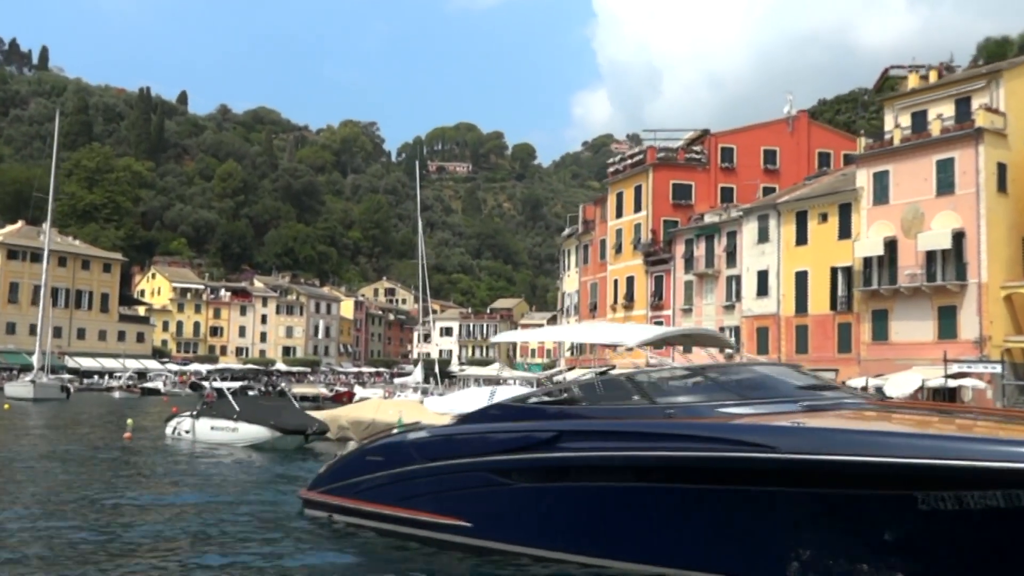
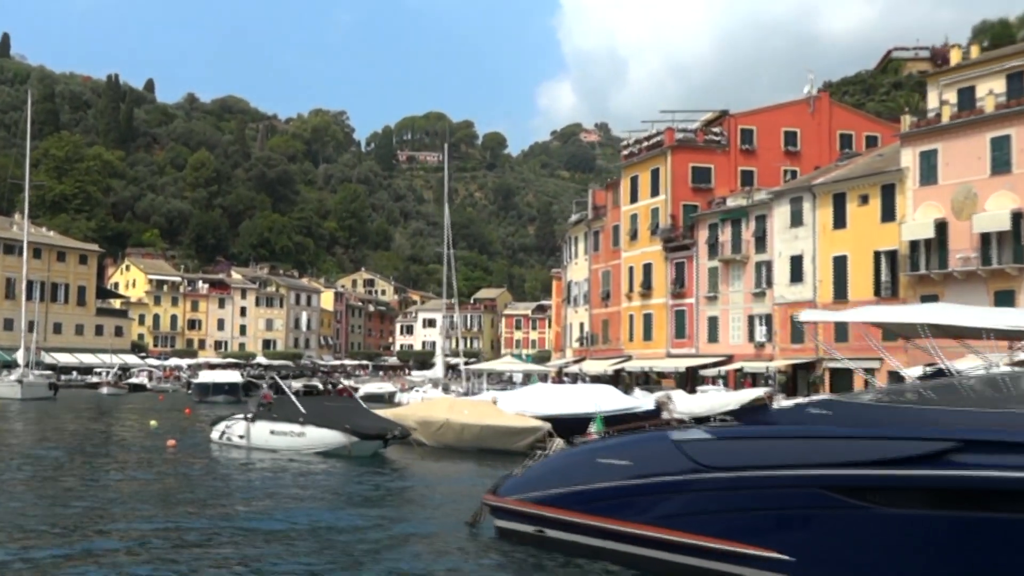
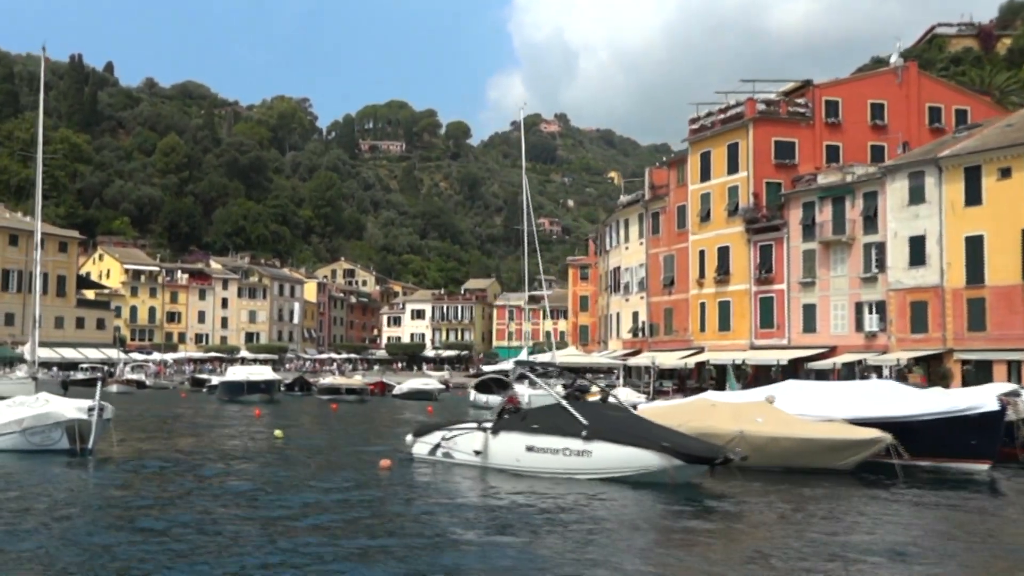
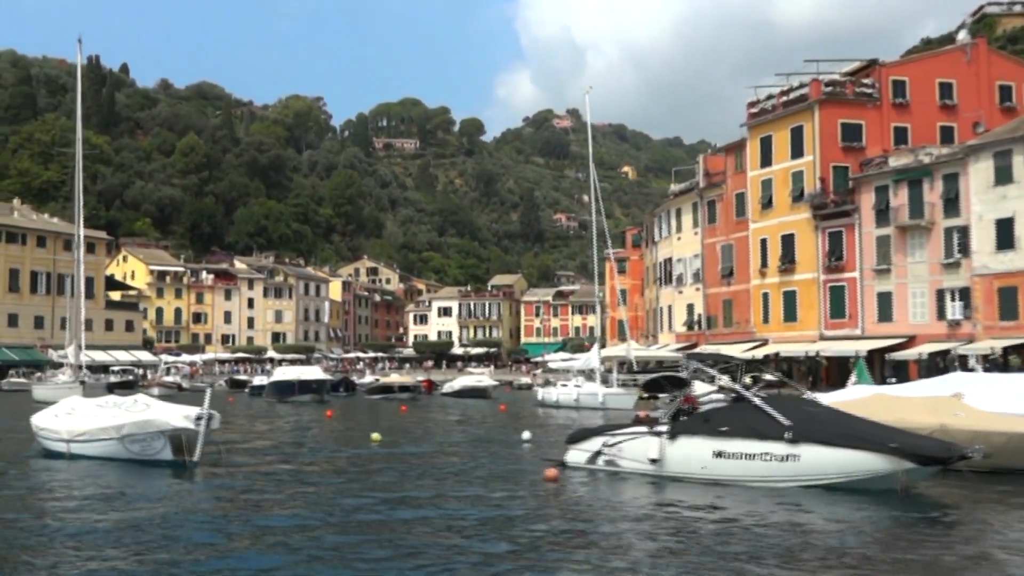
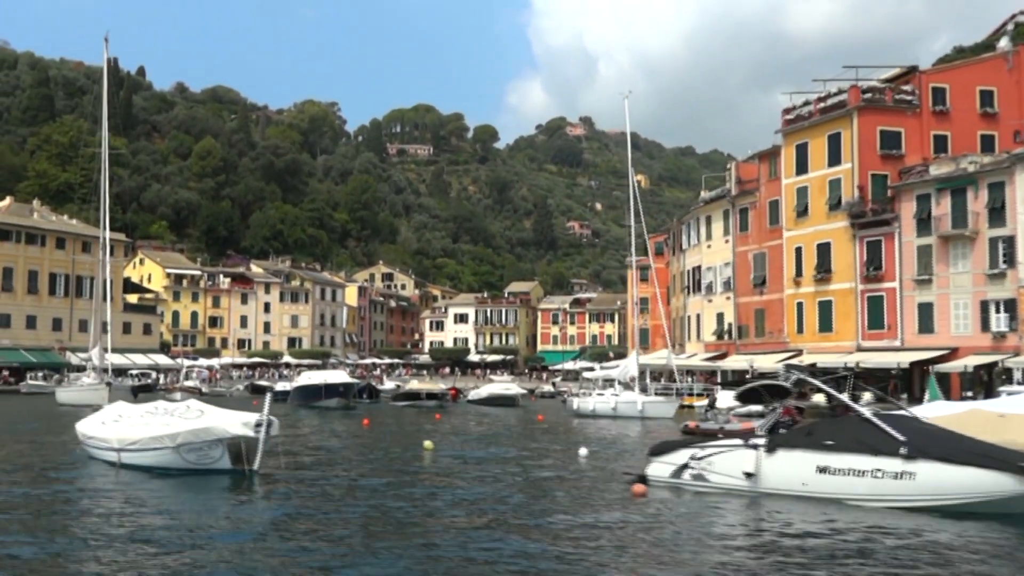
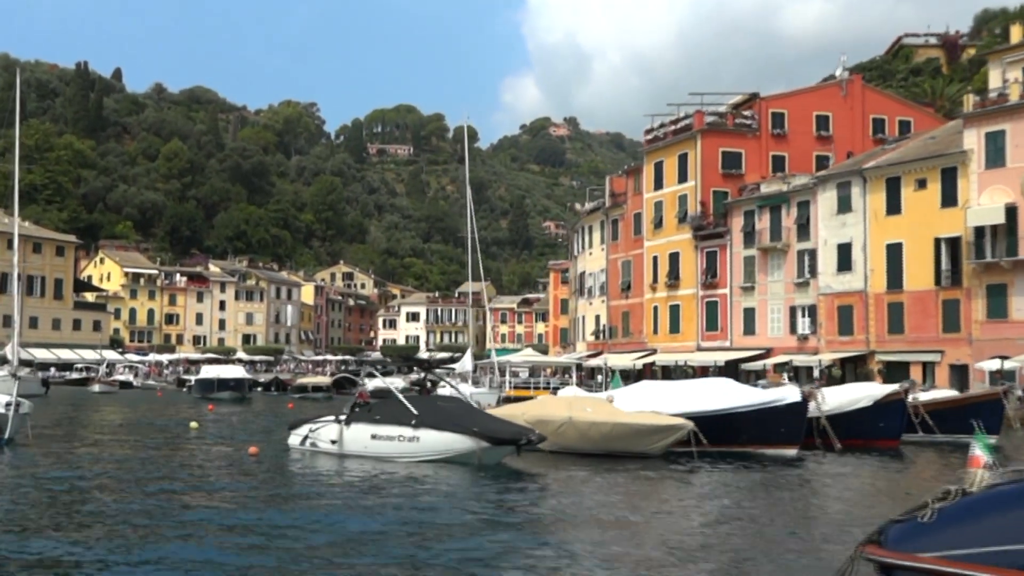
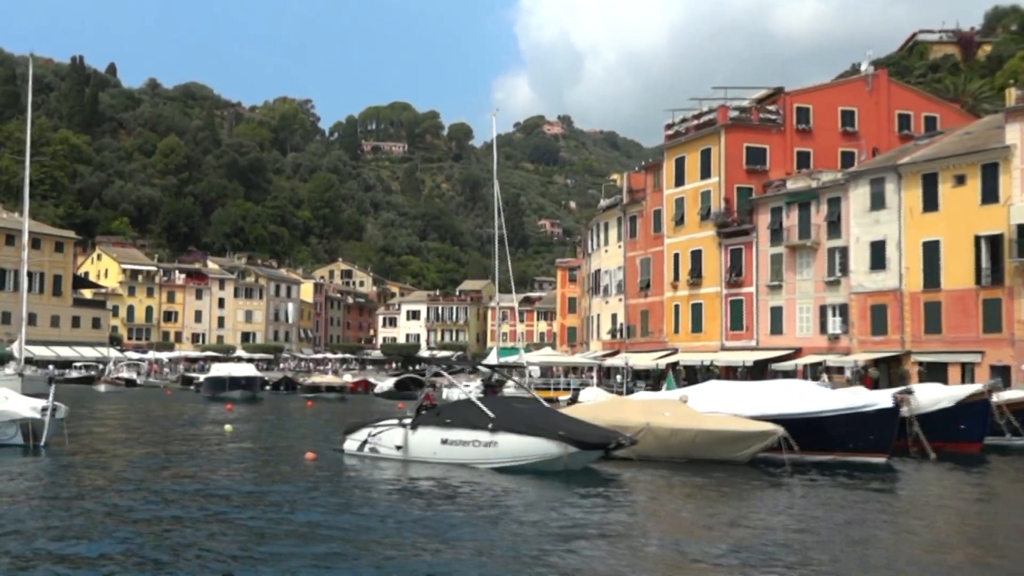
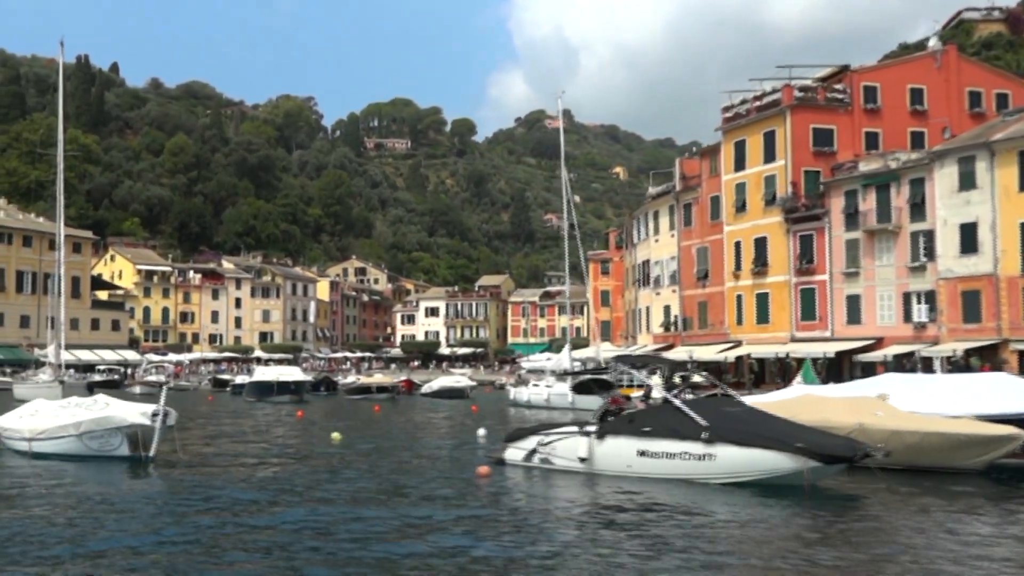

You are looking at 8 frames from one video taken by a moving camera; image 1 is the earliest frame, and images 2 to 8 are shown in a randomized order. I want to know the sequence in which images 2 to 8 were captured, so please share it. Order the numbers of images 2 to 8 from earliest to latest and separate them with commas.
2, 6, 7, 3, 8, 4, 5
